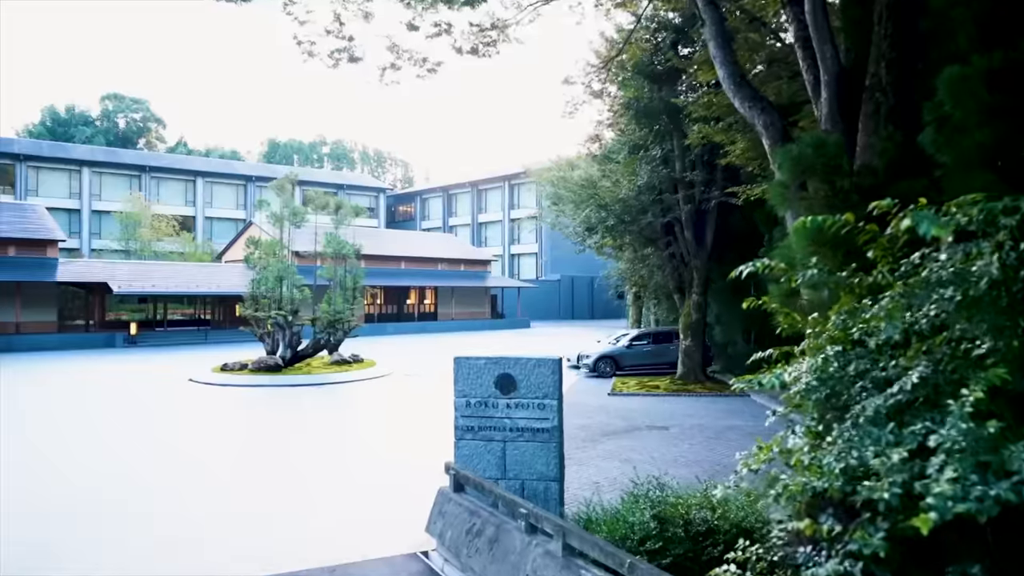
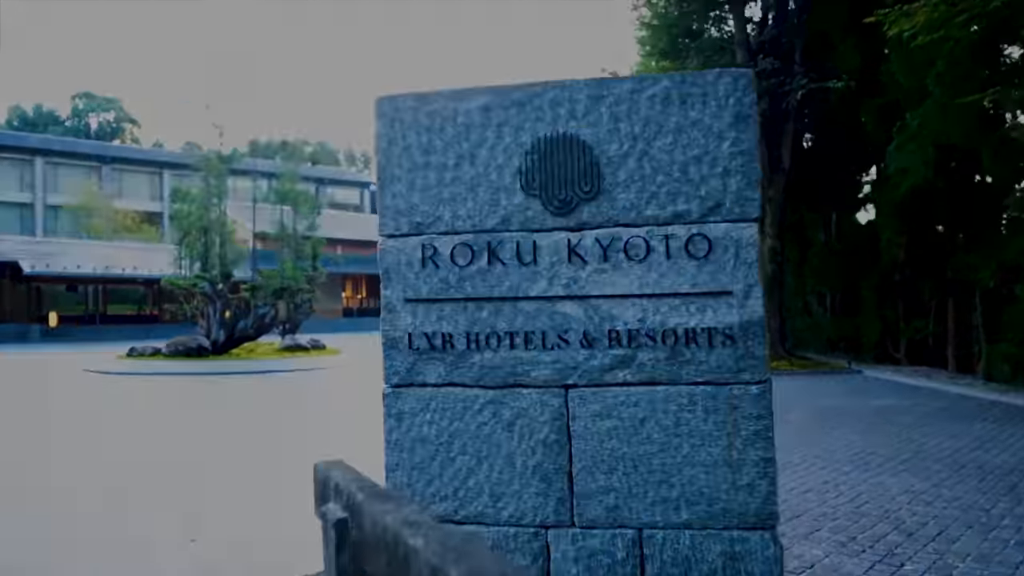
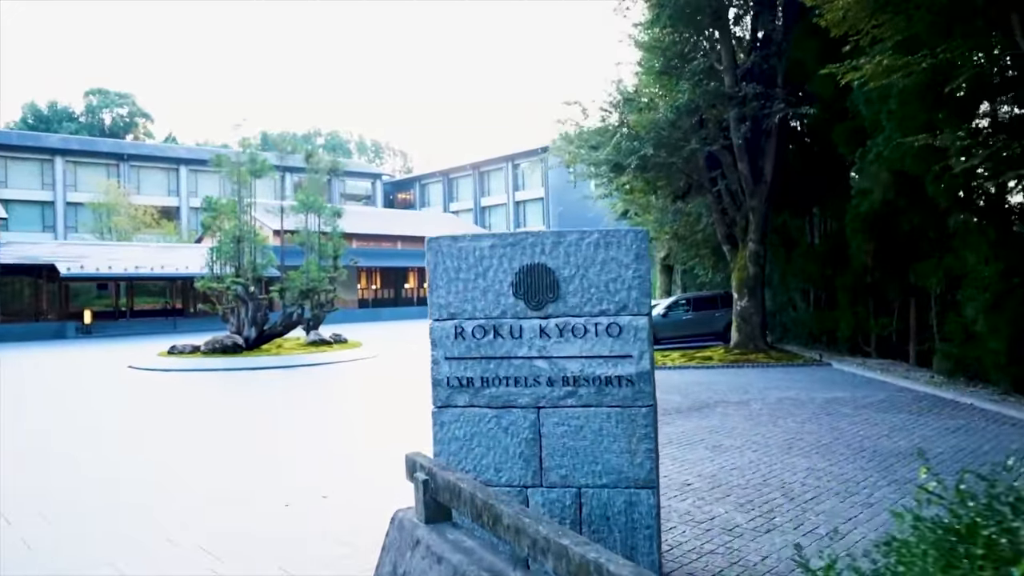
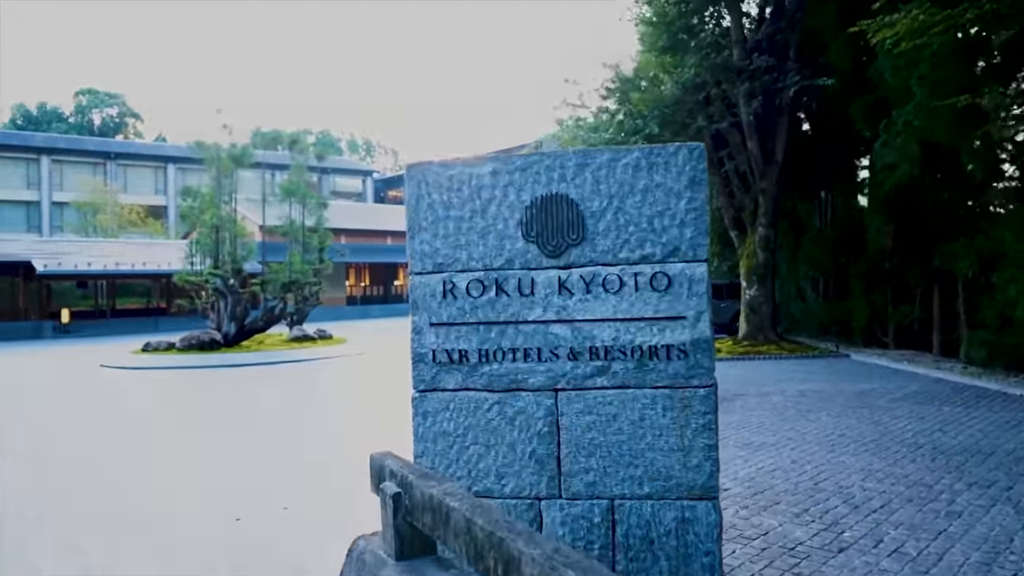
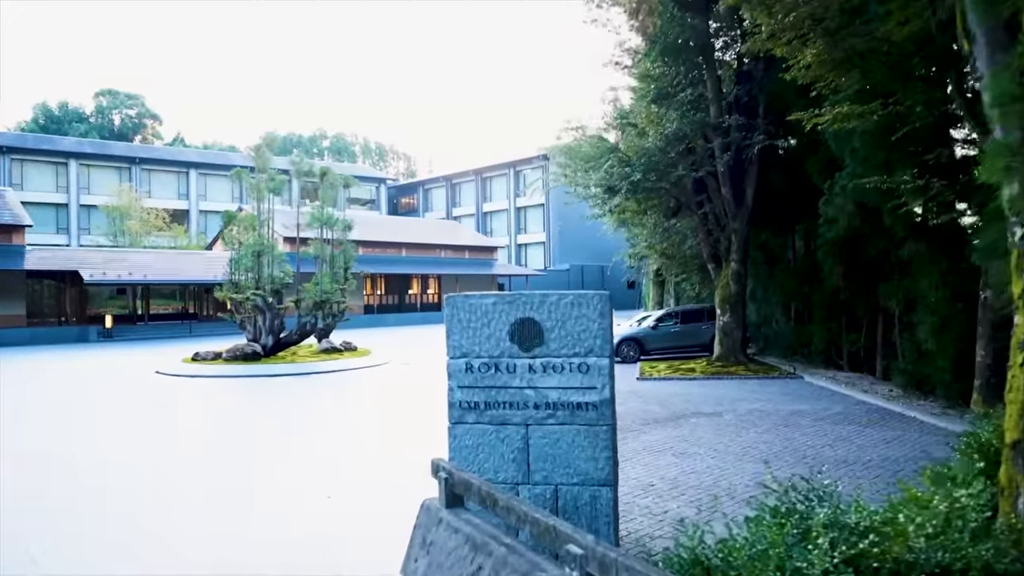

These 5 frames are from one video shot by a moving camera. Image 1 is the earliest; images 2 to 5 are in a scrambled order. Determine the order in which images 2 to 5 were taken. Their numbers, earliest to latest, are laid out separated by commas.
5, 3, 4, 2
